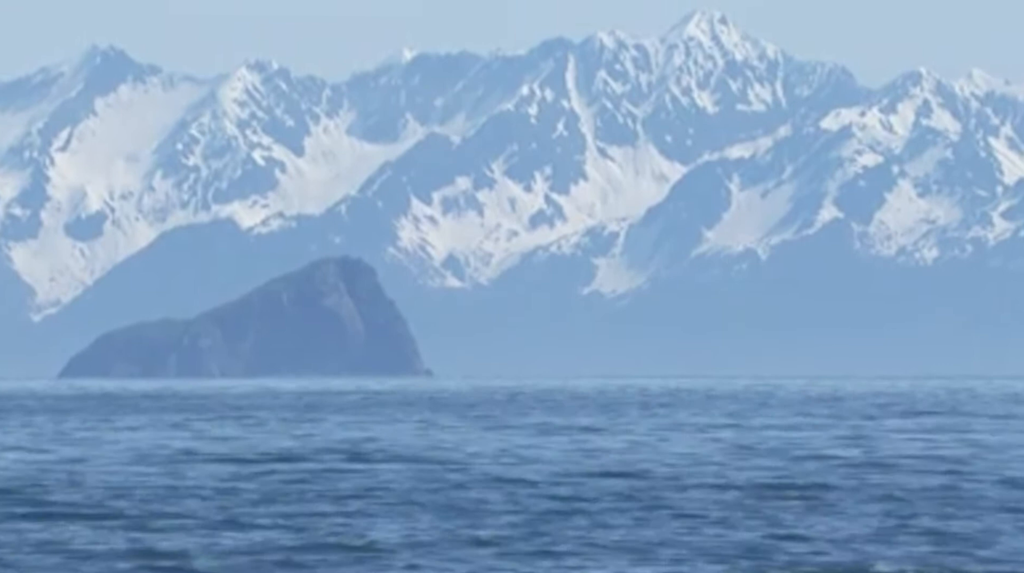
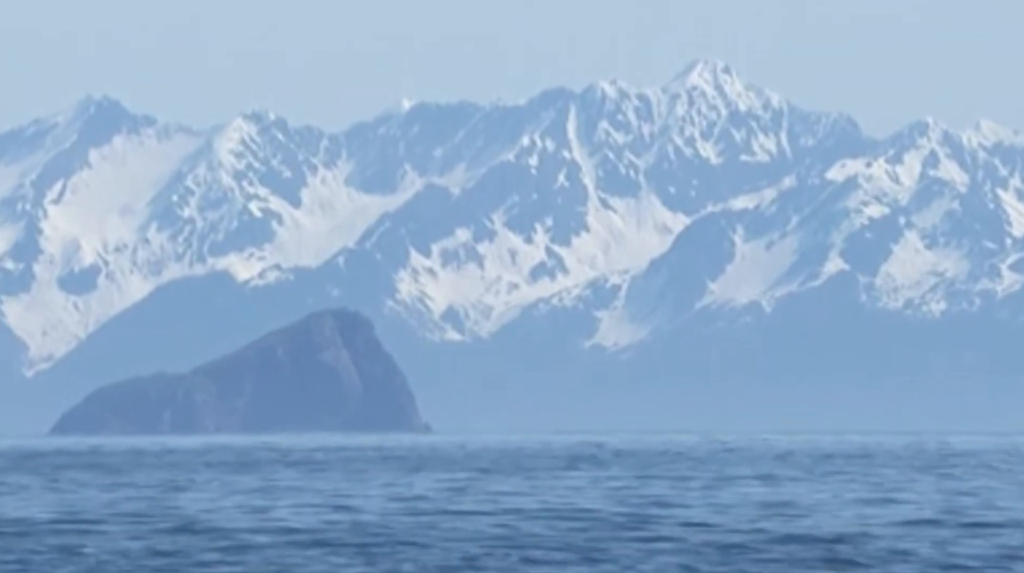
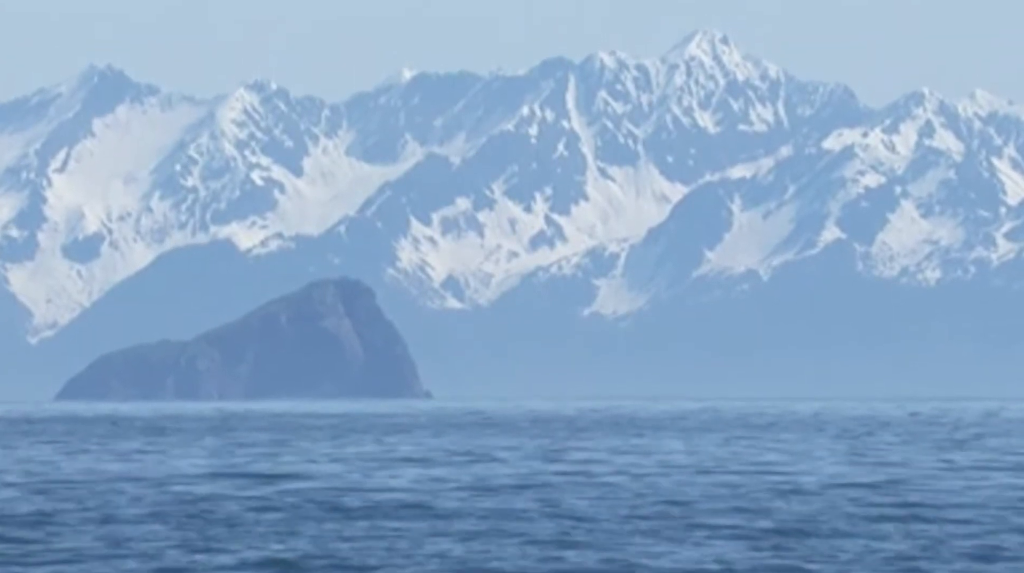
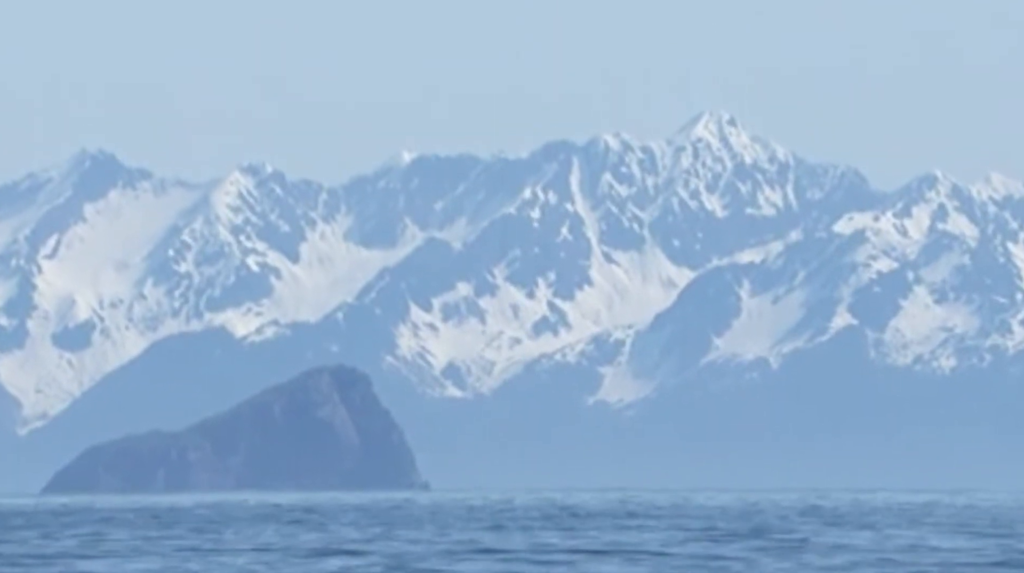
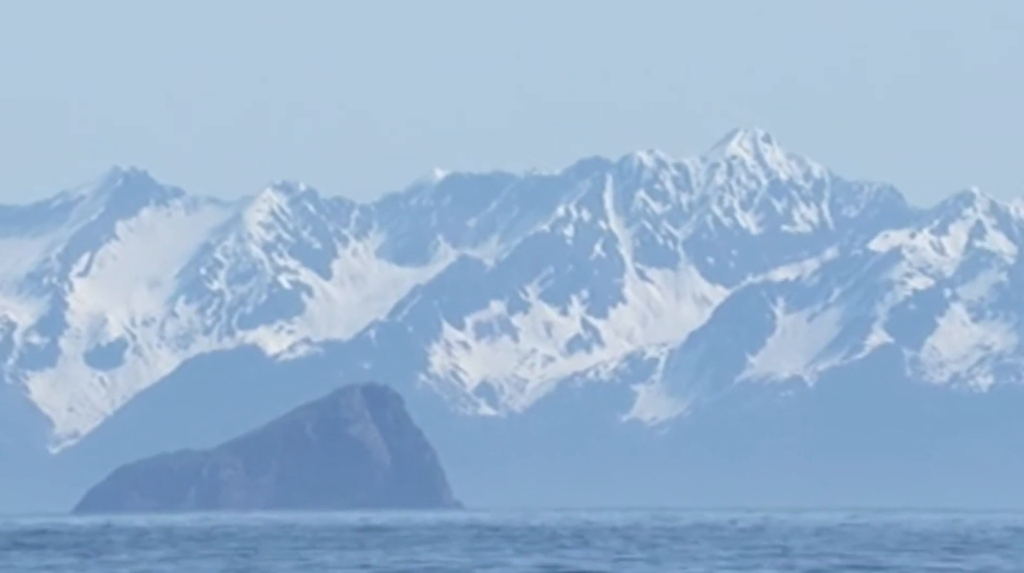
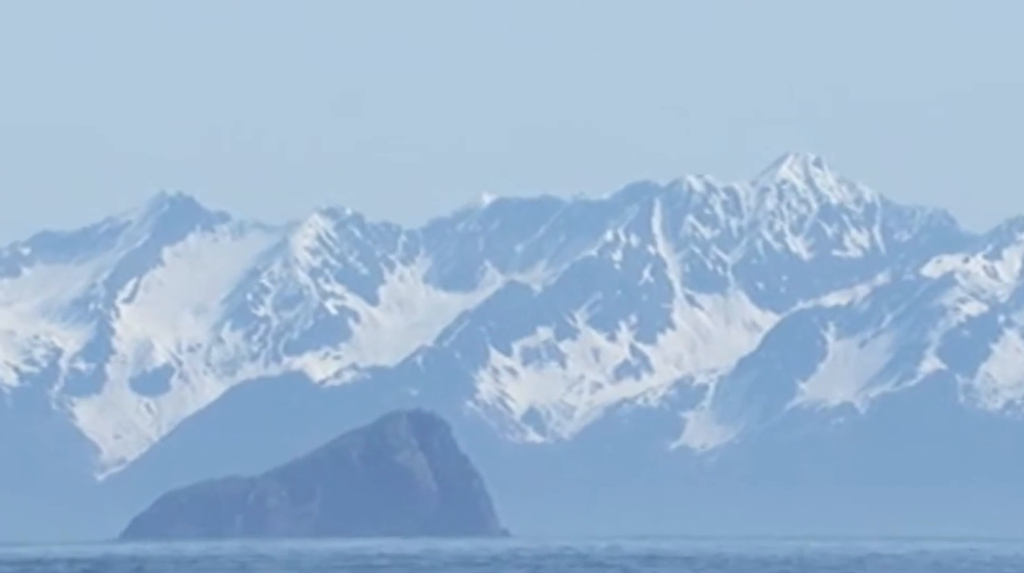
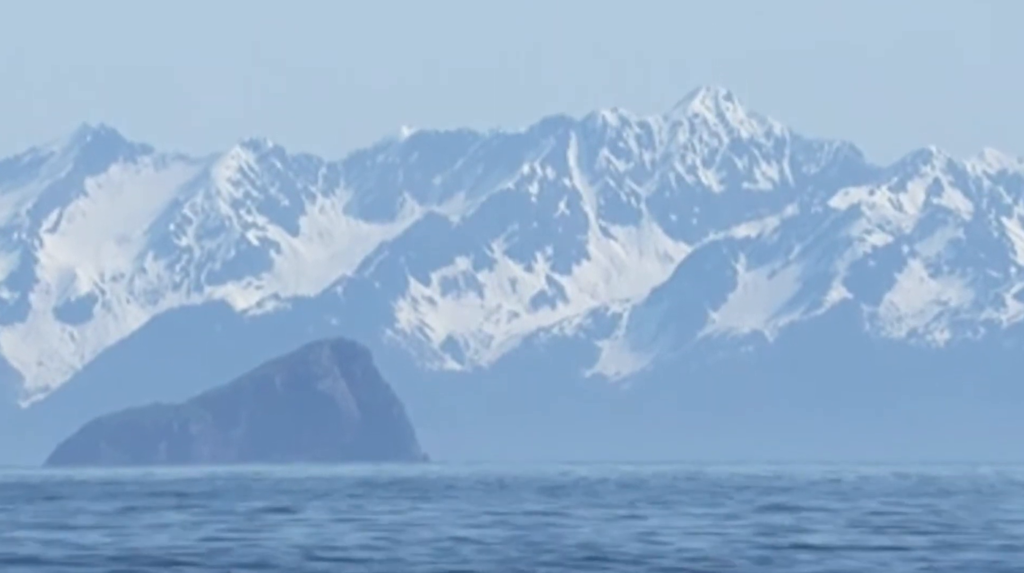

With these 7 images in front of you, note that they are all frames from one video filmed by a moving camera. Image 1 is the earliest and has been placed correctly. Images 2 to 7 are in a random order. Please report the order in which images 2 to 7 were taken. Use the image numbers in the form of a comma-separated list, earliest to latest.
3, 2, 7, 4, 5, 6
